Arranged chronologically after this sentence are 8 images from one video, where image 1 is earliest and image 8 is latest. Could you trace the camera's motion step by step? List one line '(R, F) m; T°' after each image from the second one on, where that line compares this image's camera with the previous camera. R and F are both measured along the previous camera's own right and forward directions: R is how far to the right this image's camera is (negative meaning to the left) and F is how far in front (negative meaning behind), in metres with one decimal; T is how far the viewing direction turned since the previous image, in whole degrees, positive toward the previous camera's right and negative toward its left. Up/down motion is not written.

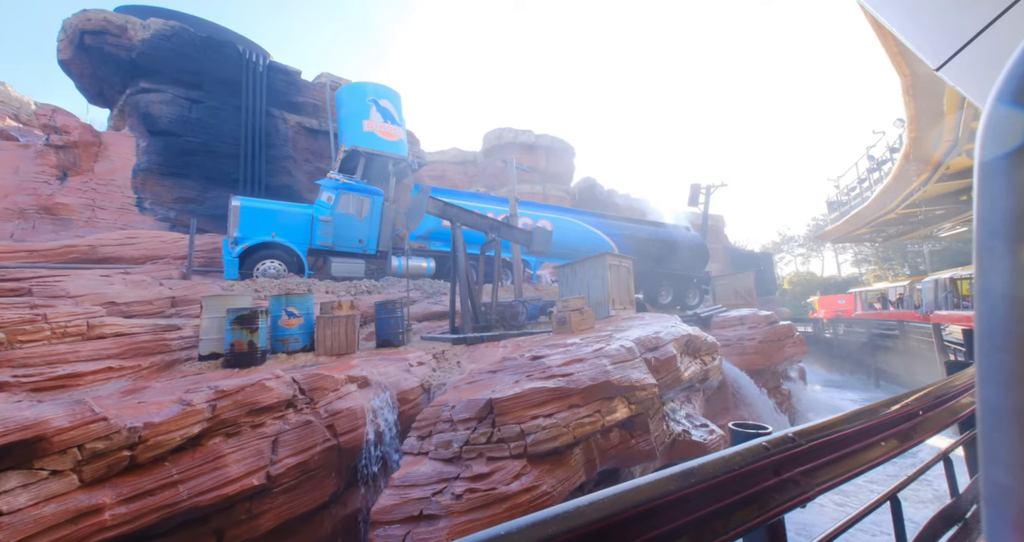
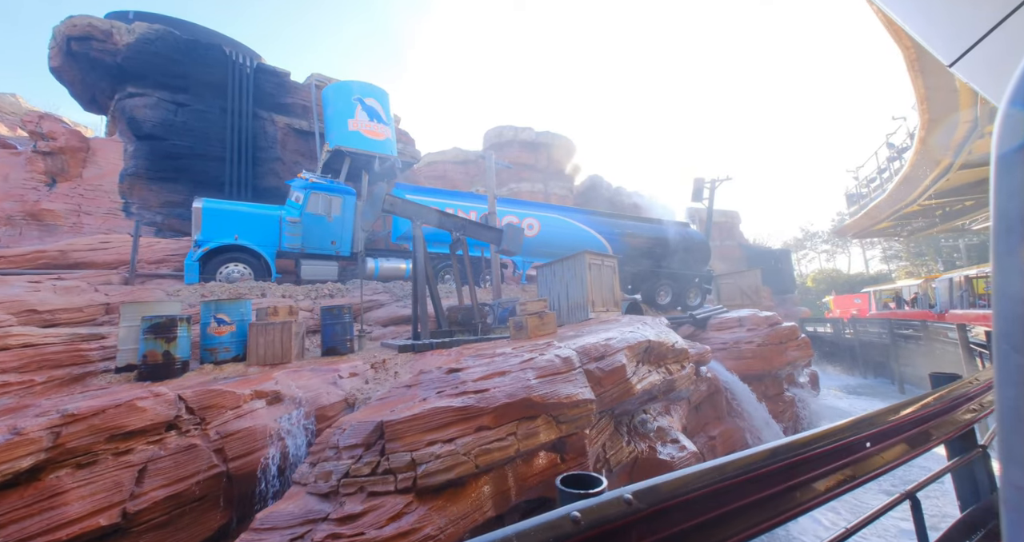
(+0.9, +0.6) m; -2°
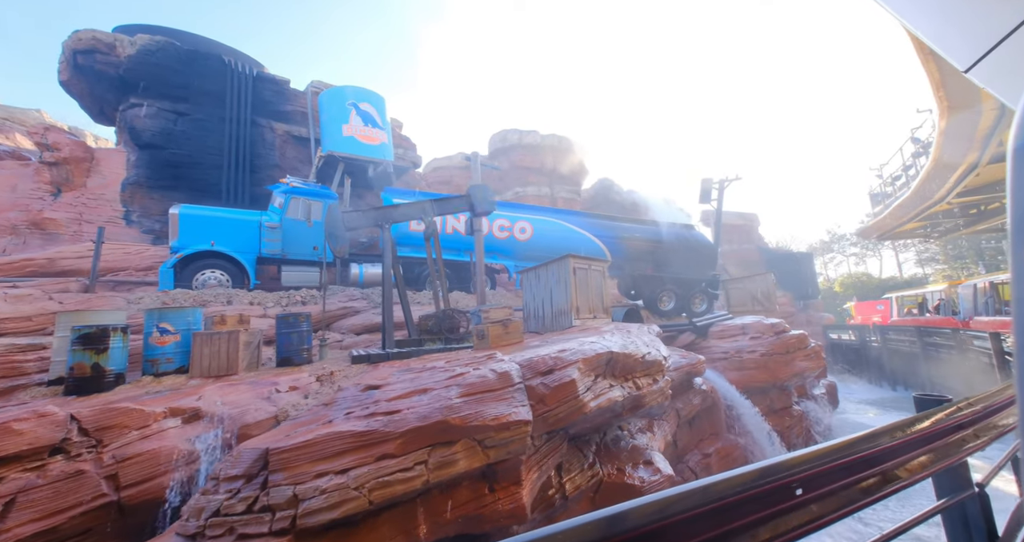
(+0.7, +0.5) m; -2°
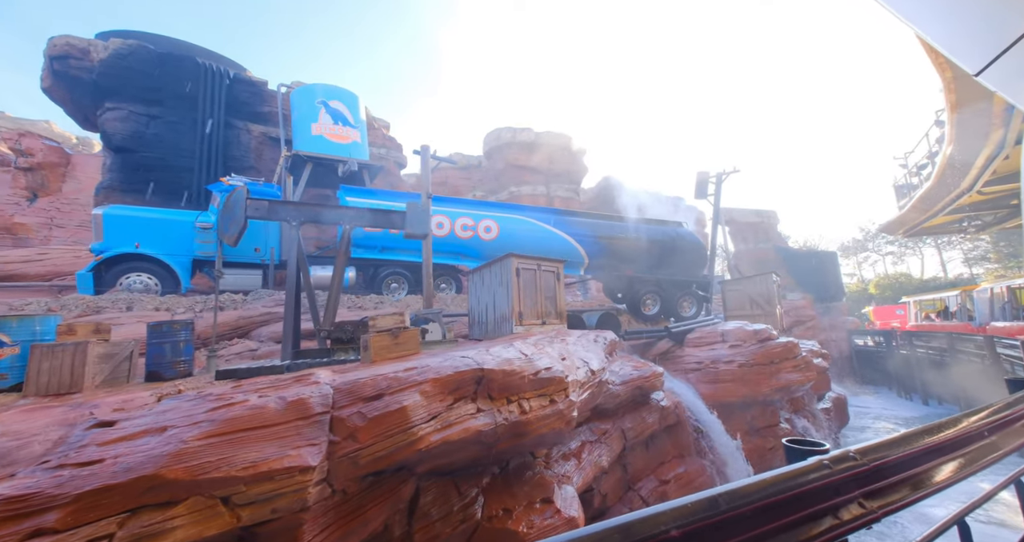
(+1.5, +0.9) m; -2°
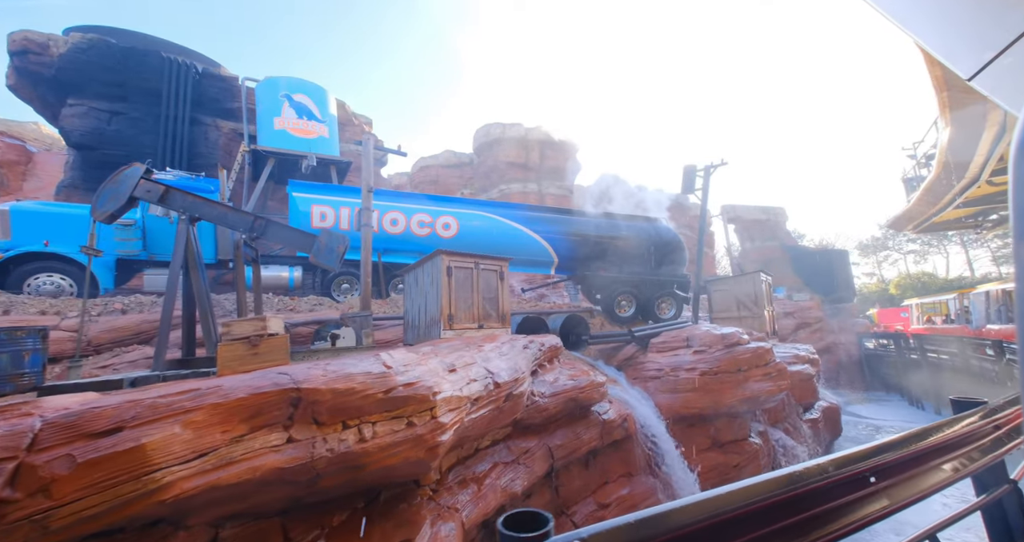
(+1.3, +0.8) m; -1°
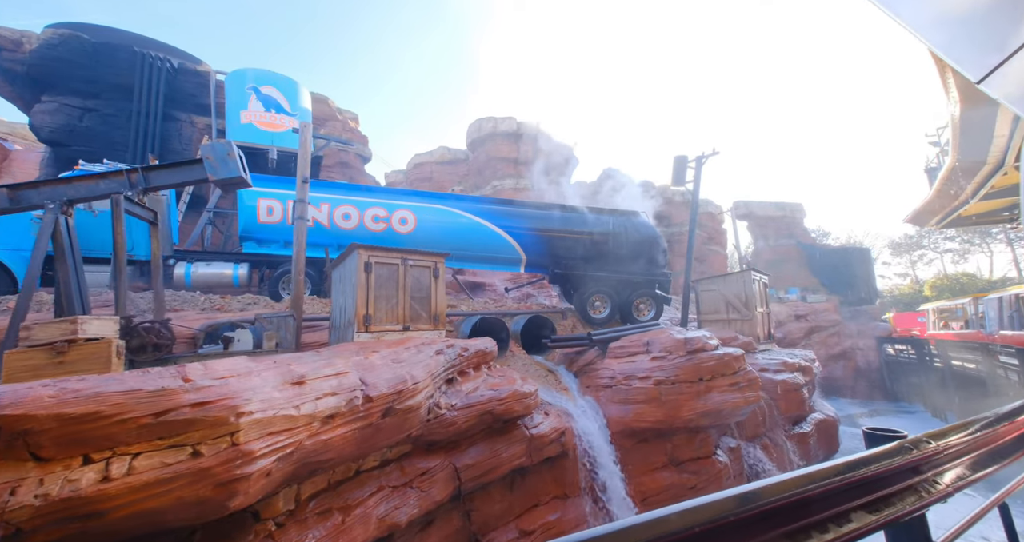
(+1.4, +0.8) m; -2°
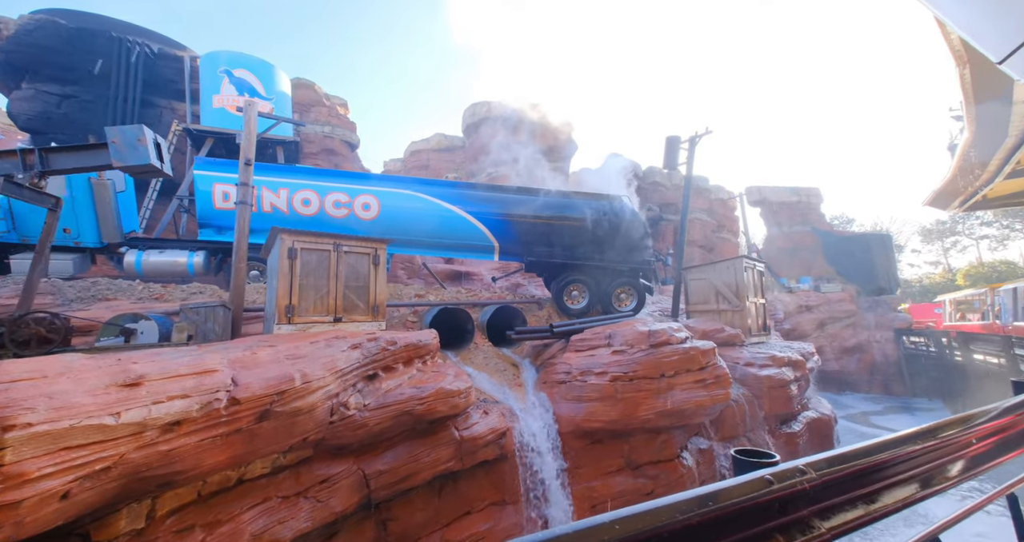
(+1.1, +0.6) m; -2°
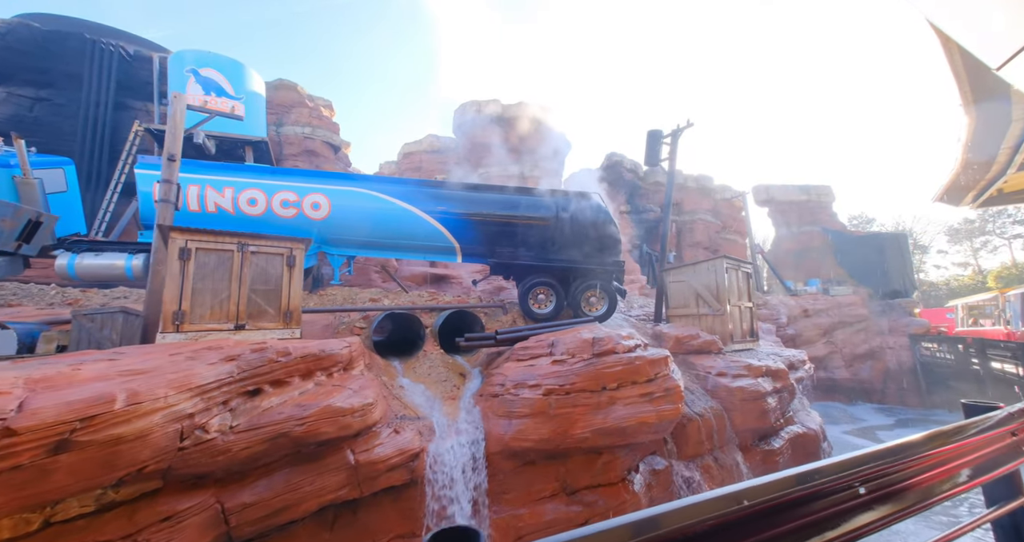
(+1.2, +0.7) m; -2°
